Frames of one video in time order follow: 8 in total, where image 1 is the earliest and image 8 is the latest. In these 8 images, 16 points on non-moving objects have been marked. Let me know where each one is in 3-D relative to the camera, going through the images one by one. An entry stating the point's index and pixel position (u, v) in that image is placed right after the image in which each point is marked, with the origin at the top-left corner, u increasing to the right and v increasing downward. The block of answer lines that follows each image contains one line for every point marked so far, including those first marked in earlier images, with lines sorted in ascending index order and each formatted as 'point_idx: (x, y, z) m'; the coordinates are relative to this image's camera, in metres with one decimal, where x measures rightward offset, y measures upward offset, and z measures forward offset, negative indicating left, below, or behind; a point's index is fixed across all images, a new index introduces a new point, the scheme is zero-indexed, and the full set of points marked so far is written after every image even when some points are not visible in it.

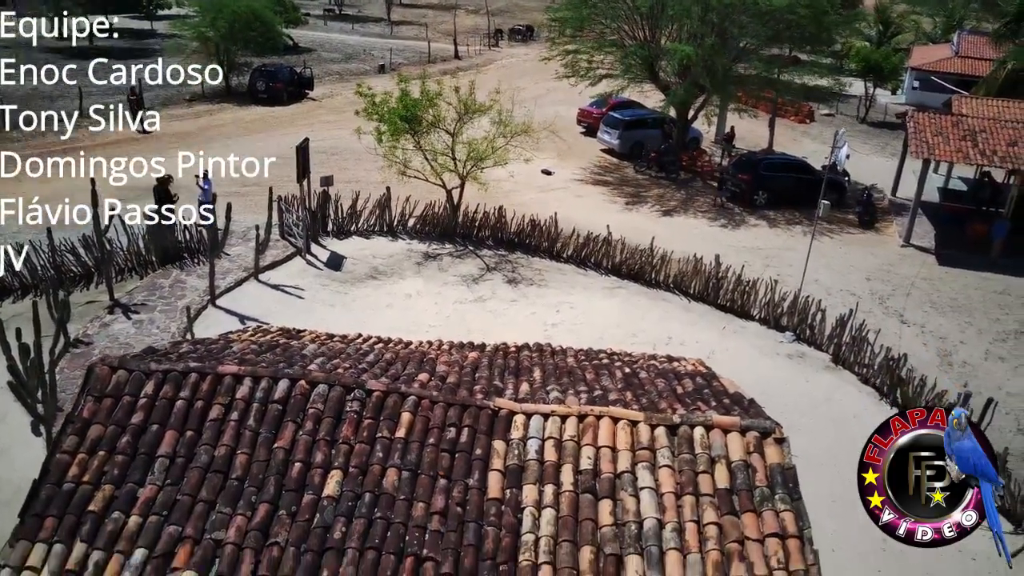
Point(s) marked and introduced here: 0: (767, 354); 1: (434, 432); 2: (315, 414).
0: (+4.7, -1.2, +14.7) m
1: (-0.7, -1.3, +7.4) m
2: (-1.8, -1.2, +7.4) m
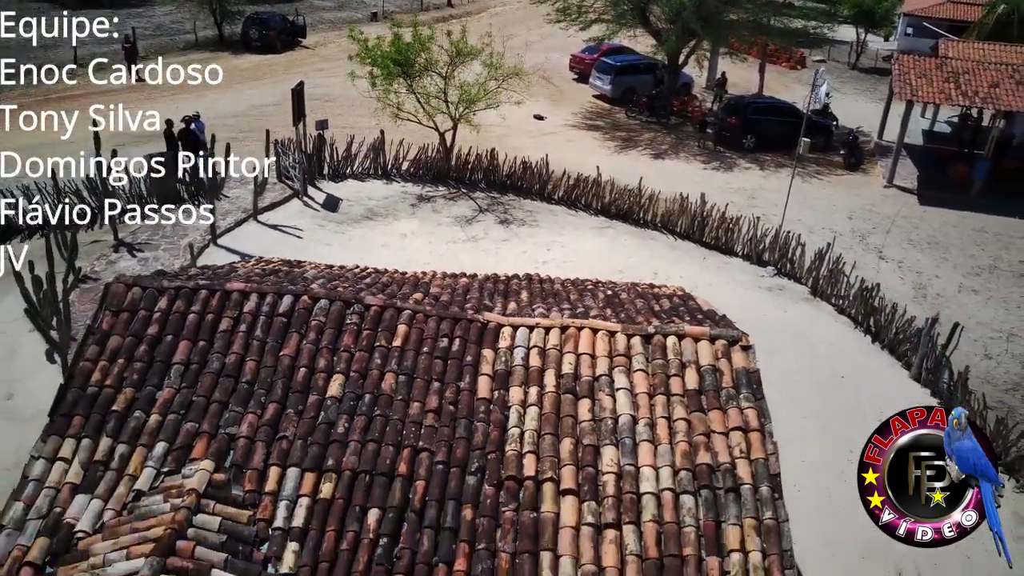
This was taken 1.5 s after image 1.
0: (+4.6, 0.0, +15.3) m
1: (-0.8, -0.5, +8.0) m
2: (-1.9, -0.4, +8.1) m
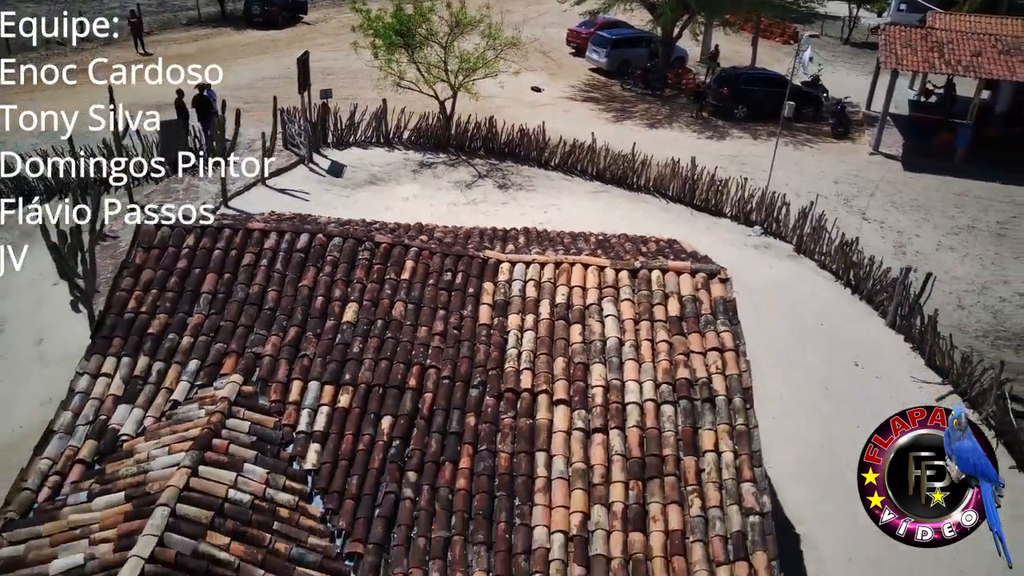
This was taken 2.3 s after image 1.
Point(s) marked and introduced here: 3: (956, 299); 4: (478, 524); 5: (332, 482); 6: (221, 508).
0: (+4.5, +0.9, +16.0) m
1: (-0.9, +0.1, +8.8) m
2: (-2.0, +0.3, +8.8) m
3: (+8.0, -0.2, +14.5) m
4: (-0.3, -2.1, +7.0) m
5: (-1.6, -1.7, +7.1) m
6: (-2.4, -1.8, +6.5) m
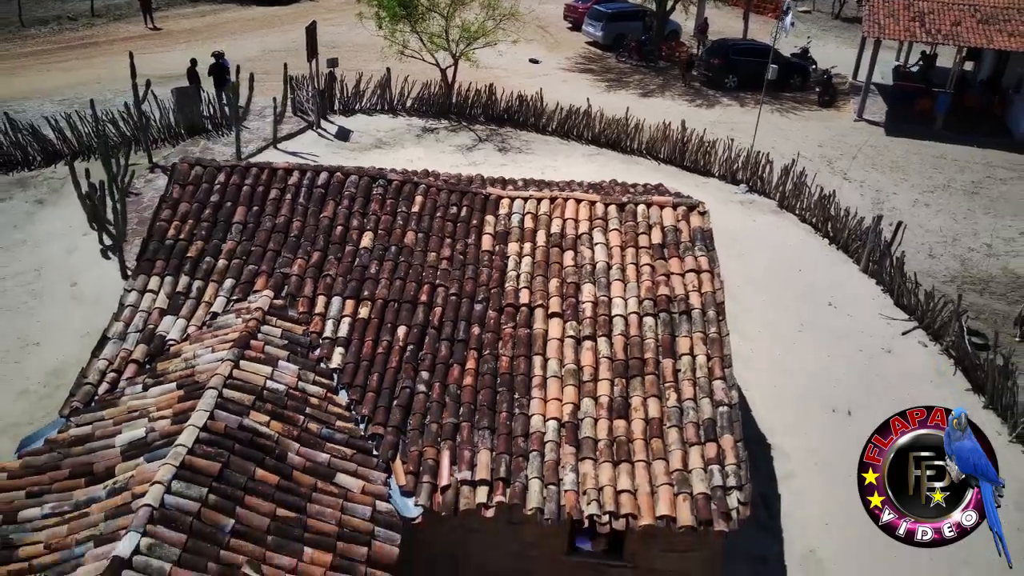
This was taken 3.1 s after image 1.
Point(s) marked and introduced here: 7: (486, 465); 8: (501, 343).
0: (+4.5, +1.8, +17.0) m
1: (-0.9, +1.0, +9.8) m
2: (-2.0, +1.2, +9.8) m
3: (+8.0, +0.8, +15.5) m
4: (-0.3, -1.3, +8.0) m
5: (-1.6, -0.9, +8.1) m
6: (-2.4, -1.0, +7.5) m
7: (-0.2, -1.7, +7.6) m
8: (-0.1, -0.6, +8.6) m
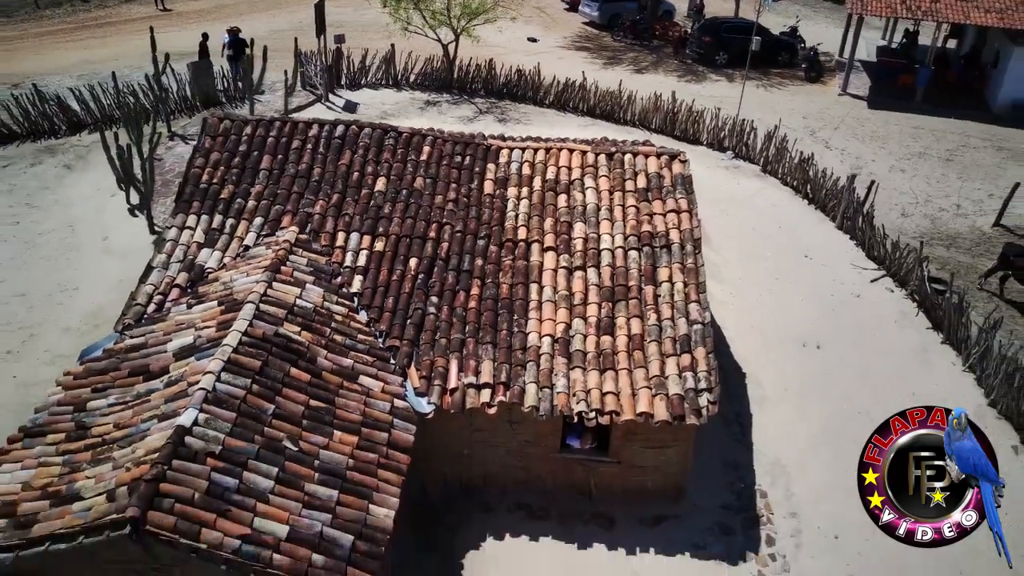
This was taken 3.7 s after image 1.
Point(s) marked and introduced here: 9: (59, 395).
0: (+4.5, +2.7, +18.1) m
1: (-0.9, +1.8, +10.8) m
2: (-2.0, +1.9, +10.9) m
3: (+8.0, +1.6, +16.5) m
4: (-0.3, -0.5, +9.1) m
5: (-1.6, -0.2, +9.2) m
6: (-2.4, -0.2, +8.6) m
7: (-0.2, -0.9, +8.7) m
8: (-0.1, +0.2, +9.7) m
9: (-4.5, -1.0, +7.9) m
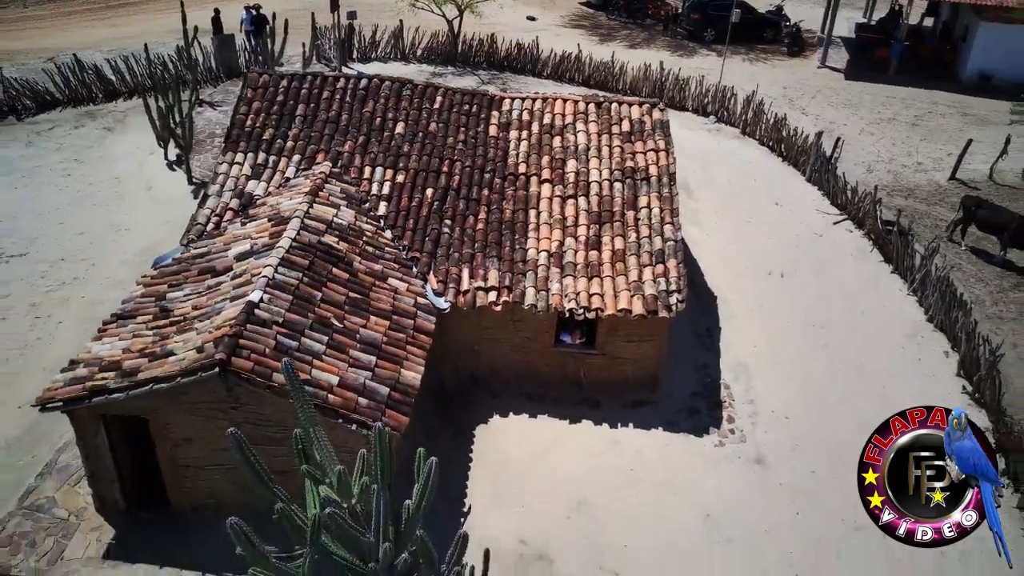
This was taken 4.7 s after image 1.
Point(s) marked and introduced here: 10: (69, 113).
0: (+4.5, +3.9, +19.7) m
1: (-0.9, +2.8, +12.5) m
2: (-2.0, +3.0, +12.5) m
3: (+8.0, +2.8, +18.2) m
4: (-0.3, +0.5, +10.8) m
5: (-1.6, +0.9, +10.9) m
6: (-2.3, +0.8, +10.3) m
7: (-0.2, +0.1, +10.4) m
8: (-0.1, +1.2, +11.3) m
9: (-4.5, 0.0, +9.6) m
10: (-10.6, +4.2, +19.2) m
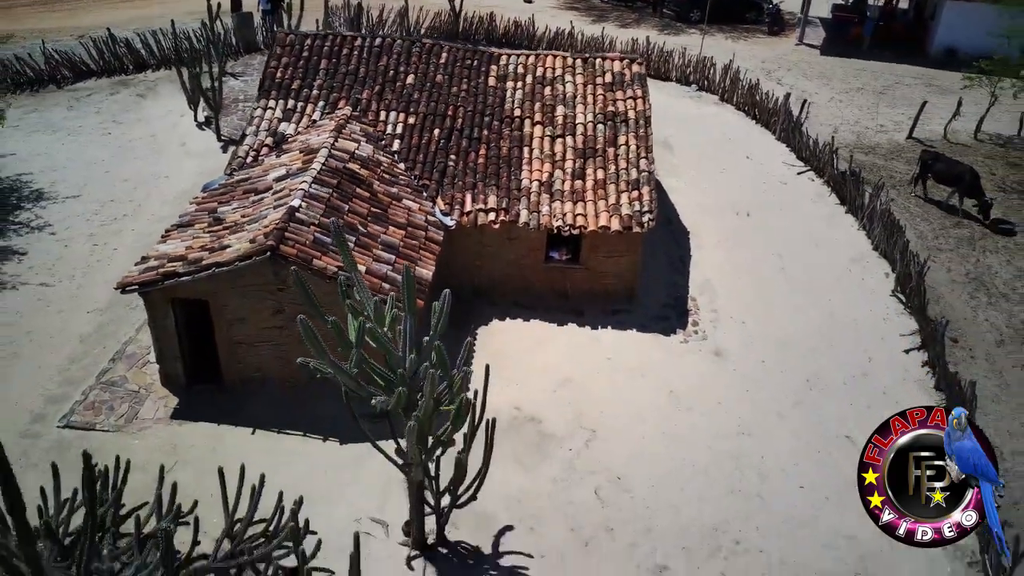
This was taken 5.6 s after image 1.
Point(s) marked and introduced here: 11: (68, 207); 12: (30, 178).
0: (+4.4, +5.1, +21.5) m
1: (-0.9, +4.0, +14.3) m
2: (-2.0, +4.2, +14.3) m
3: (+8.0, +4.0, +20.0) m
4: (-0.3, +1.7, +12.5) m
5: (-1.6, +2.1, +12.7) m
6: (-2.4, +2.0, +12.1) m
7: (-0.3, +1.3, +12.2) m
8: (-0.2, +2.4, +13.1) m
9: (-4.5, +1.2, +11.4) m
10: (-10.7, +5.4, +21.0) m
11: (-8.3, +1.5, +15.0) m
12: (-9.6, +2.2, +15.9) m
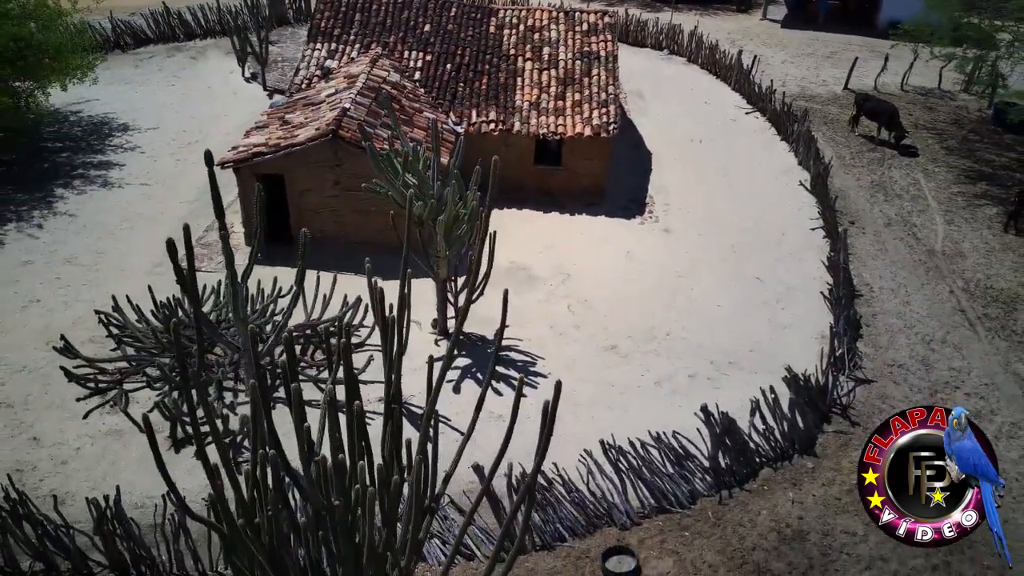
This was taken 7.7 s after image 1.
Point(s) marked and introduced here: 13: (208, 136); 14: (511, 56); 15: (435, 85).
0: (+4.3, +7.2, +25.1) m
1: (-1.0, +6.1, +17.8) m
2: (-2.1, +6.2, +17.8) m
3: (+7.9, +6.1, +23.5) m
4: (-0.4, +3.8, +16.1) m
5: (-1.7, +4.1, +16.2) m
6: (-2.5, +4.0, +15.6) m
7: (-0.3, +3.3, +15.7) m
8: (-0.2, +4.5, +16.7) m
9: (-4.6, +3.2, +14.9) m
10: (-10.8, +7.4, +24.5) m
11: (-8.4, +3.5, +18.5) m
12: (-9.7, +4.2, +19.5) m
13: (-7.0, +3.5, +18.7) m
14: (0.0, +4.9, +17.0) m
15: (-1.5, +4.1, +16.2) m
